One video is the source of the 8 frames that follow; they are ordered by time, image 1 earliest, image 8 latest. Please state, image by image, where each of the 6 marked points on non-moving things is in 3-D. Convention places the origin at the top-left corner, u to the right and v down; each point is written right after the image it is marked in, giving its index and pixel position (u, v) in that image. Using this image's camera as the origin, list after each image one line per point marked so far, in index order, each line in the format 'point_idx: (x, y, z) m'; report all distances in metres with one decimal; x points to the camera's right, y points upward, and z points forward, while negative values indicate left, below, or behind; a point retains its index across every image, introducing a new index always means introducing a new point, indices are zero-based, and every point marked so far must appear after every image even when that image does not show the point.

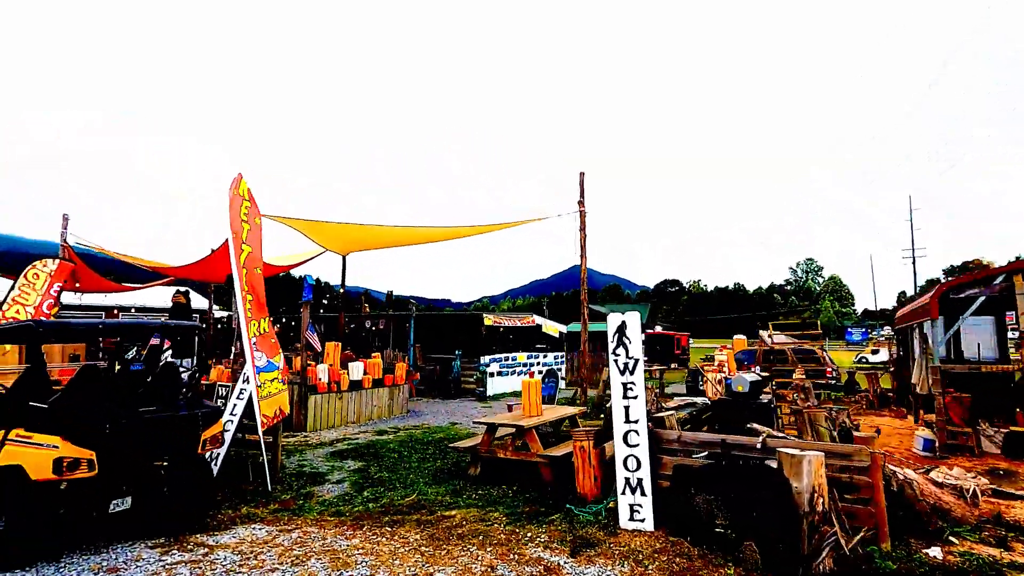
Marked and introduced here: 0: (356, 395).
0: (-2.7, -1.9, +9.4) m
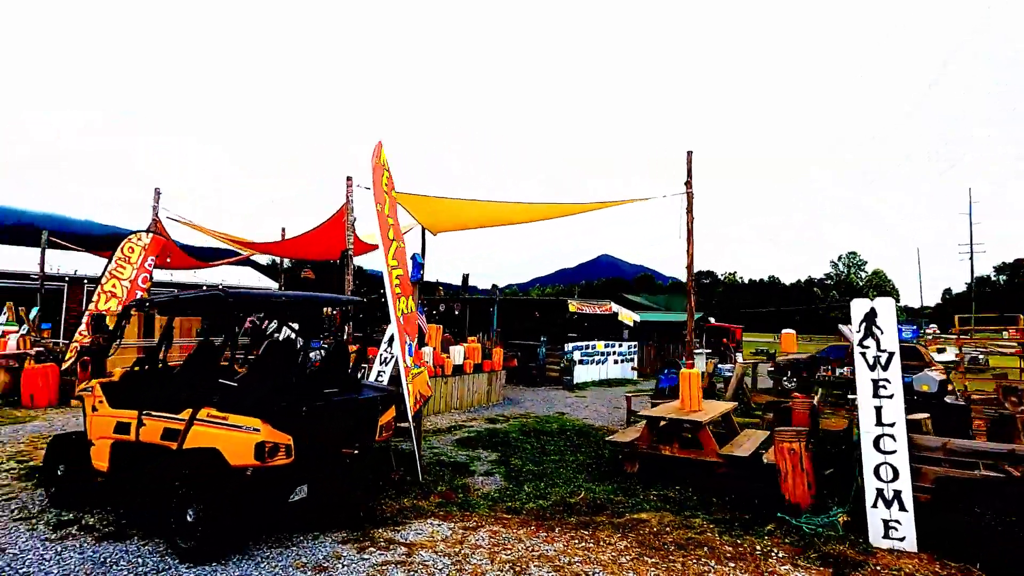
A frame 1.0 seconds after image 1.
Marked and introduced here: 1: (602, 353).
0: (-0.9, -1.5, +9.0) m
1: (+2.5, -1.8, +14.8) m
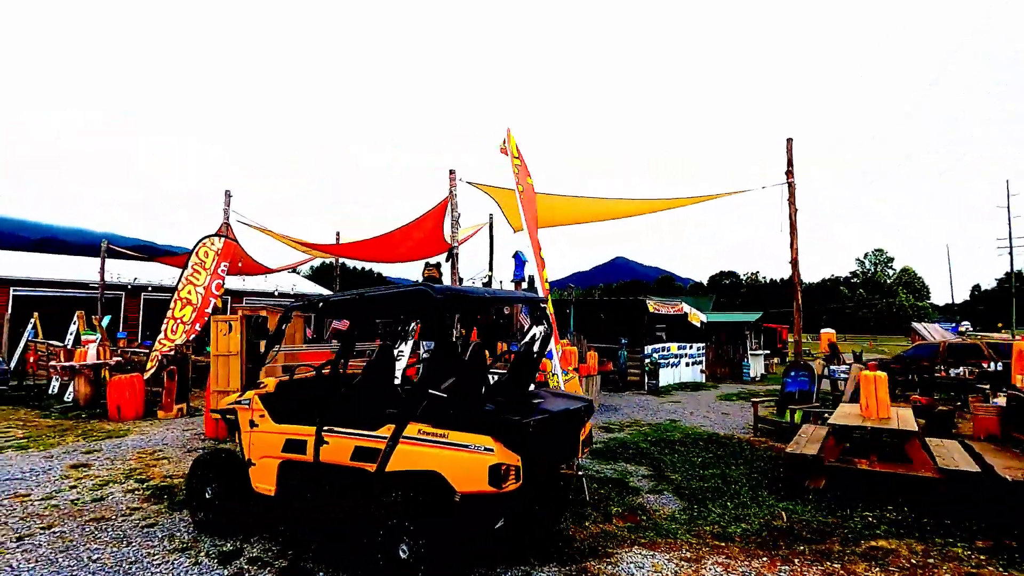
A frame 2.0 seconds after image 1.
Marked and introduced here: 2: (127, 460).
0: (+0.8, -1.5, +8.4) m
1: (+4.3, -1.8, +14.1) m
2: (-4.2, -1.9, +5.9) m
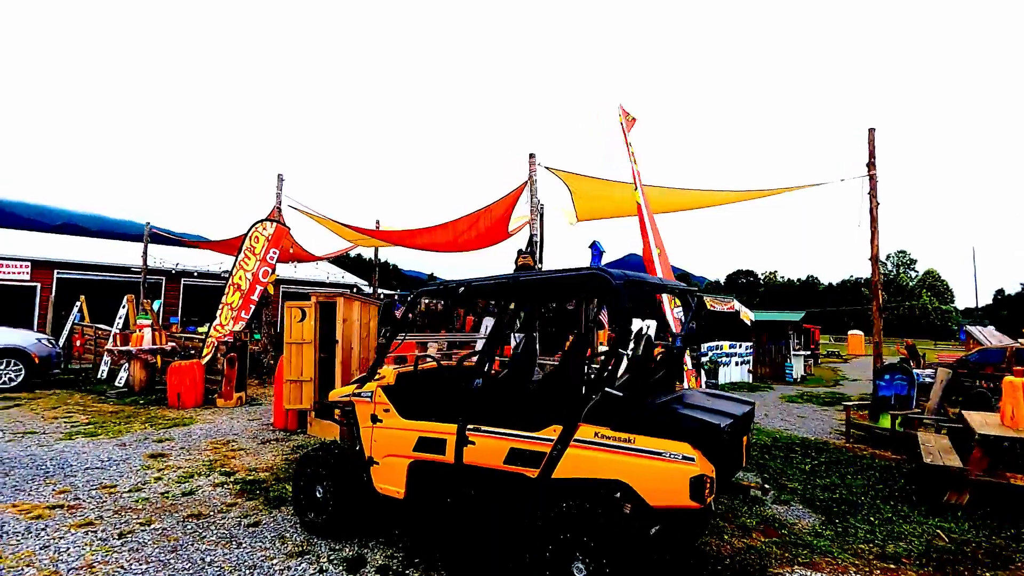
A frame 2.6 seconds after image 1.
0: (+1.8, -1.4, +8.0) m
1: (+5.5, -1.7, +13.6) m
2: (-3.3, -1.7, +5.6) m
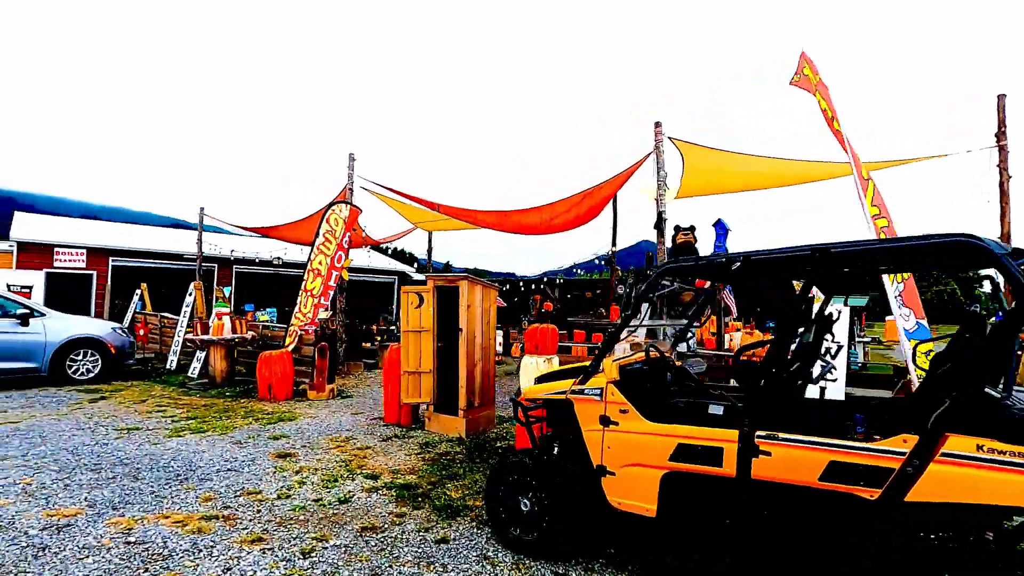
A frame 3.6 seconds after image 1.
0: (+3.3, -1.2, +7.4) m
1: (+7.2, -1.3, +12.9) m
2: (-1.8, -1.5, +5.1) m
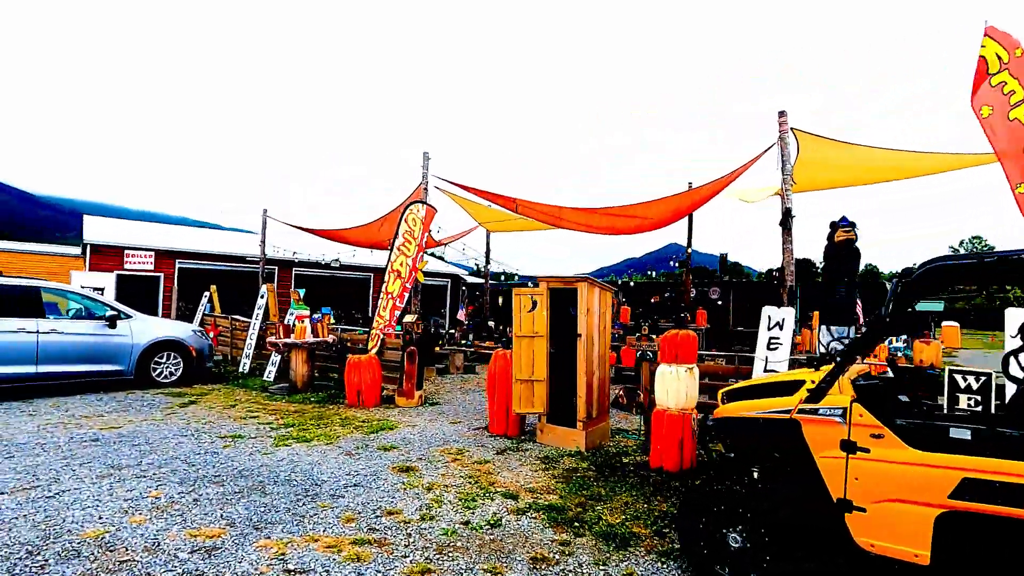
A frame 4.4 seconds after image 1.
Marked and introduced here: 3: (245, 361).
0: (+4.6, -1.2, +6.8) m
1: (+8.7, -1.4, +12.2) m
2: (-0.6, -1.6, +4.8) m
3: (-4.8, -1.3, +9.7) m
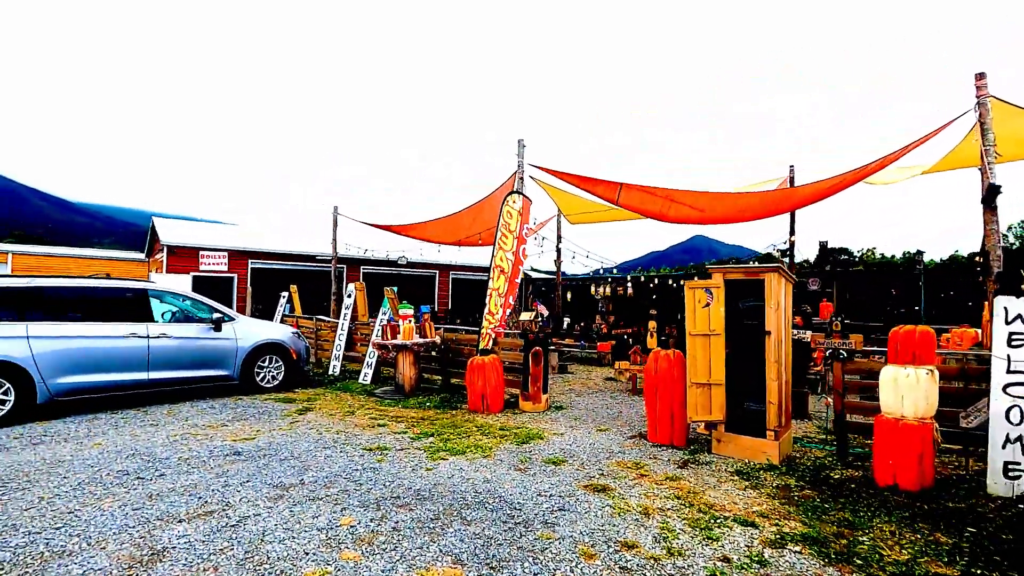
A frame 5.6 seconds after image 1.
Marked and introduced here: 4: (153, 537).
0: (+6.3, -1.1, +6.1) m
1: (+10.6, -1.1, +11.2) m
2: (+1.0, -1.5, +4.3) m
3: (-3.1, -1.3, +9.3) m
4: (-2.1, -1.5, +3.1) m
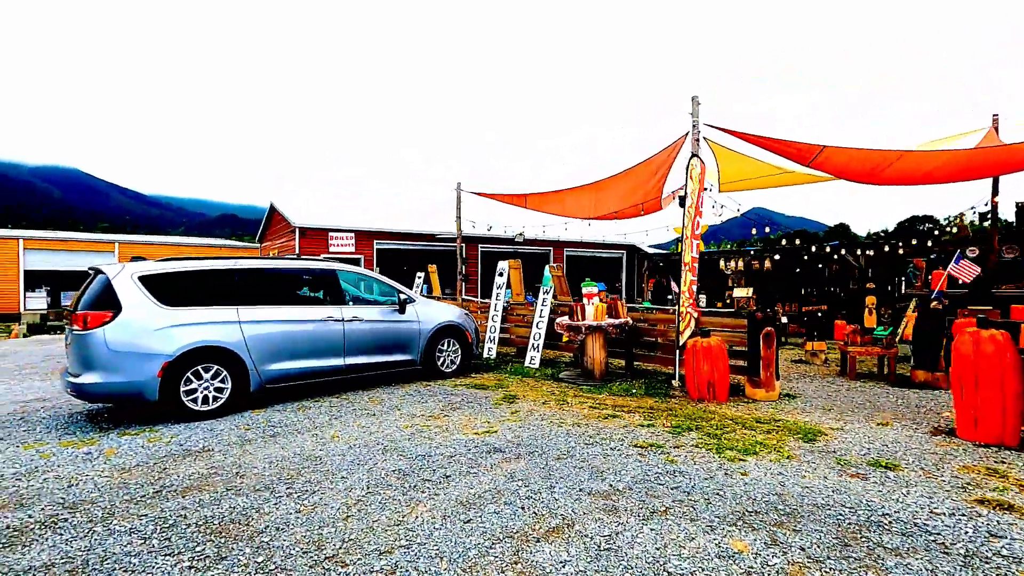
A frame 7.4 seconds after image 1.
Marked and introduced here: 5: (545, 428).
0: (+8.7, -0.7, +4.7) m
1: (+13.5, -0.5, +9.4) m
2: (+3.2, -1.3, +3.4) m
3: (-0.3, -1.0, +8.8) m
4: (+0.1, -1.3, +2.6) m
5: (+0.3, -1.3, +4.8) m
